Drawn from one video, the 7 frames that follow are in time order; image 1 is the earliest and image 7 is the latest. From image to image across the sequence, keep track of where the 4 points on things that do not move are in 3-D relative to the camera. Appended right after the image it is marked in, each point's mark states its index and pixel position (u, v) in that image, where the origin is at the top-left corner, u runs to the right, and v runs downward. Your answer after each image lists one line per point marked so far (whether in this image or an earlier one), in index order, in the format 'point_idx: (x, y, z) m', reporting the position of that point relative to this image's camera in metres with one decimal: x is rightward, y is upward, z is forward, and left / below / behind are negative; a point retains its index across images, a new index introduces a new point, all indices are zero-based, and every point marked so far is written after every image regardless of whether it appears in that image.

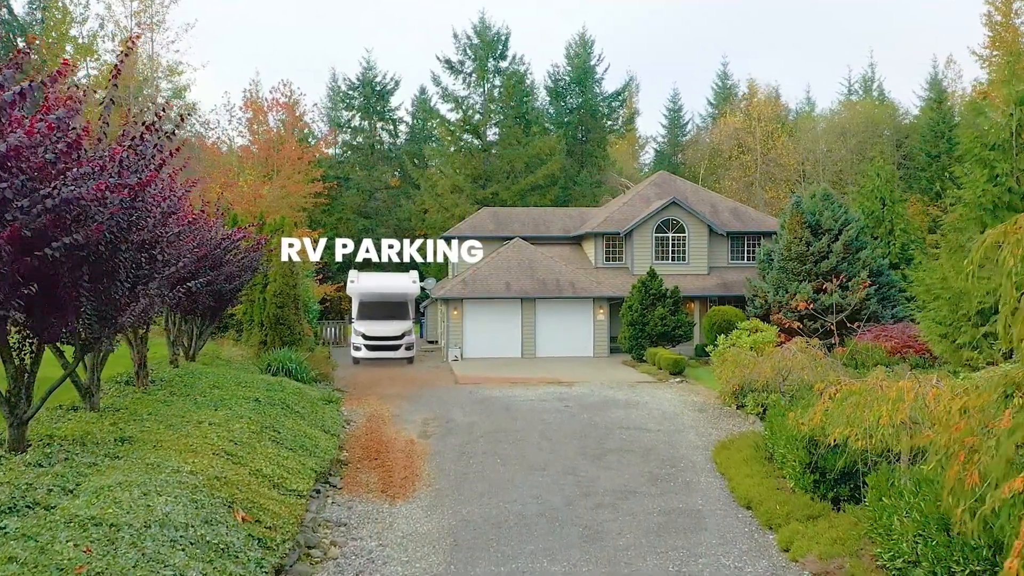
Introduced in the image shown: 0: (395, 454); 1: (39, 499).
0: (-1.7, -2.3, +12.2) m
1: (-3.2, -1.4, +6.0) m
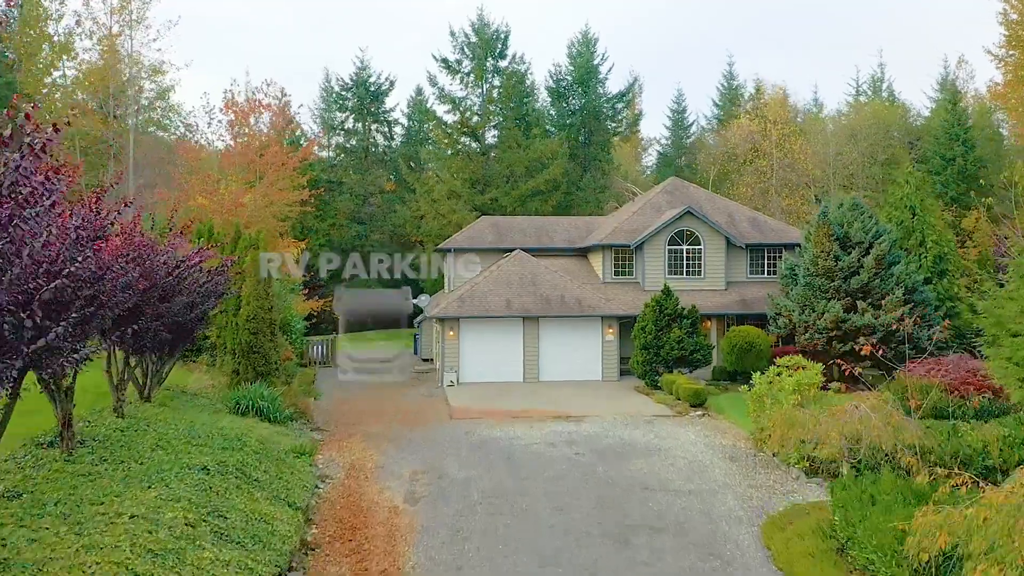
0: (-1.6, -2.8, +10.1) m
1: (-3.2, -1.9, +3.8) m
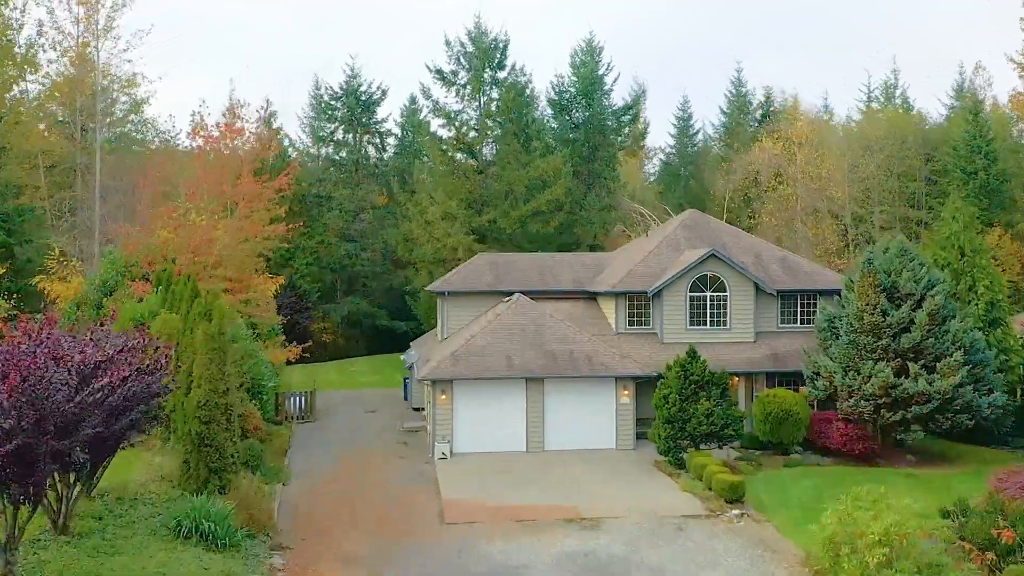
0: (-1.5, -4.3, +7.1) m
1: (-3.1, -3.4, +0.8) m
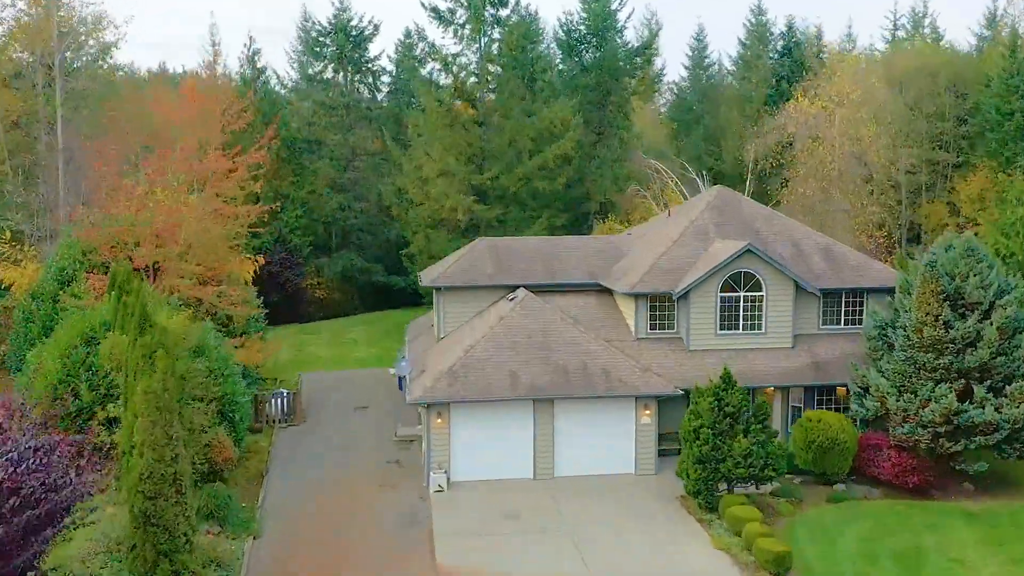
0: (-1.4, -5.7, +4.8) m
1: (-3.0, -5.4, -1.6) m
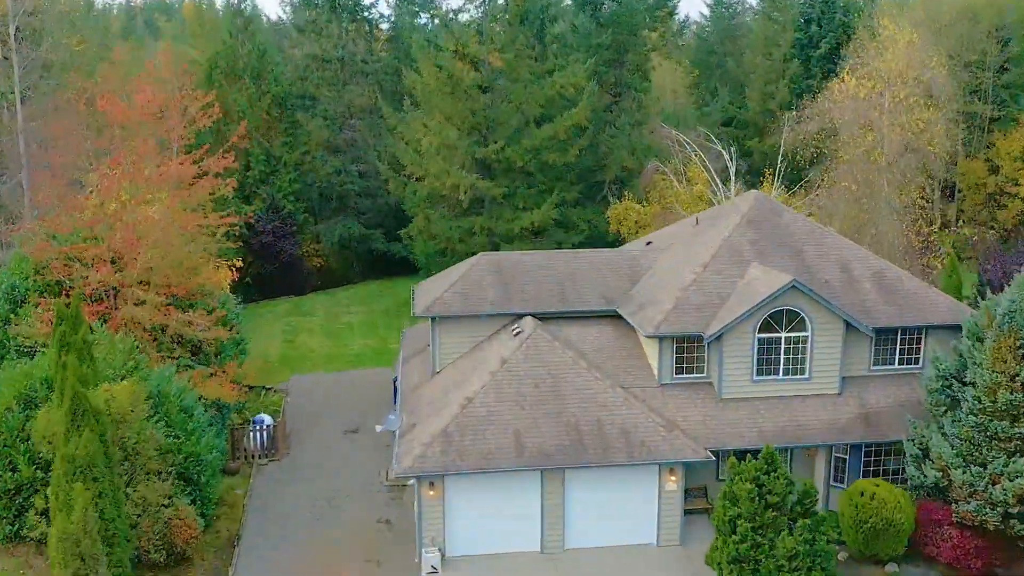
0: (-1.5, -7.9, +2.7) m
1: (-3.1, -8.1, -3.6) m
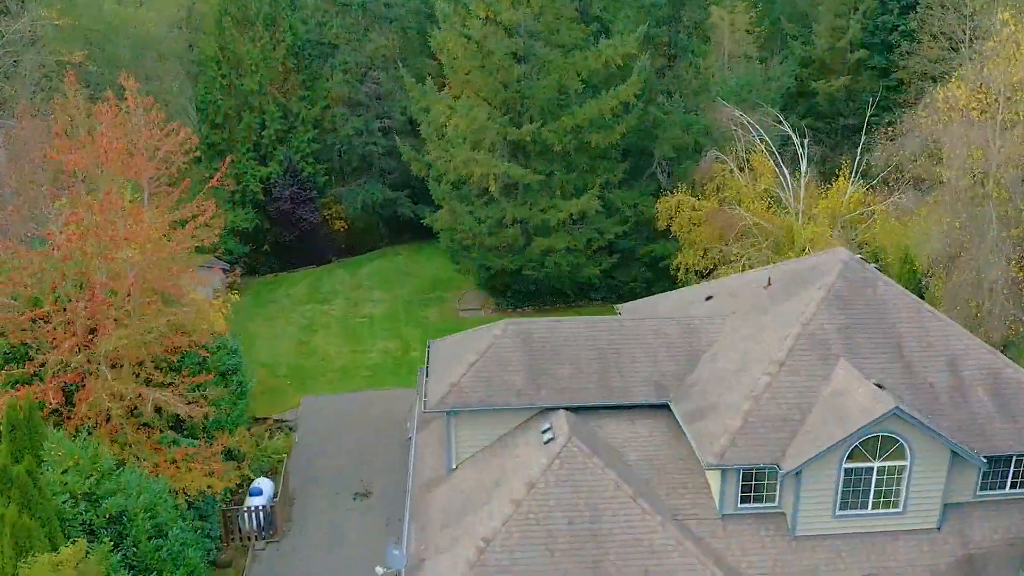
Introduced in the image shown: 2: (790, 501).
0: (-1.7, -11.4, +0.7) m
1: (-3.7, -12.4, -5.4) m
2: (+4.6, -3.5, +14.4) m
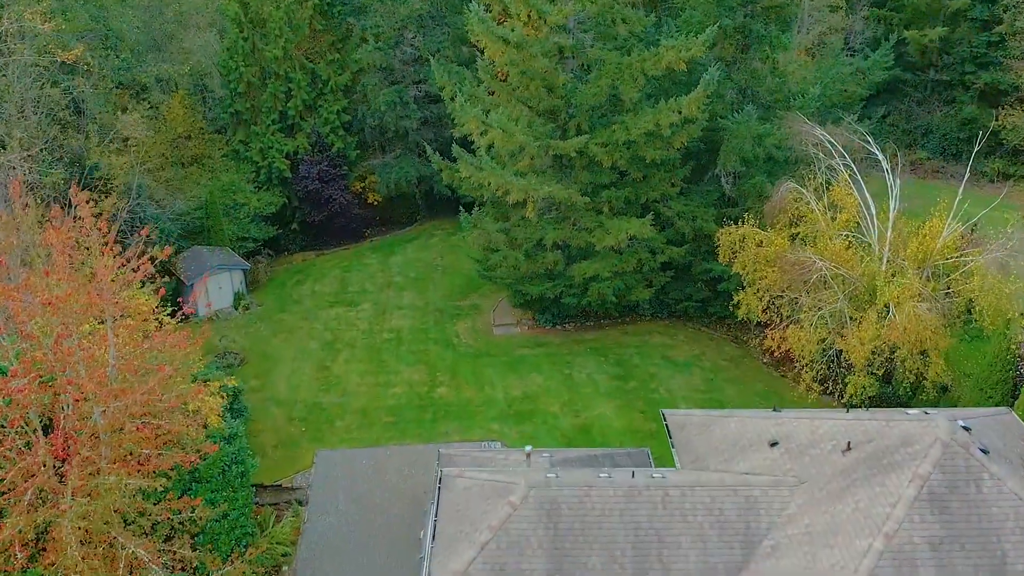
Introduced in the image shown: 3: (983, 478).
0: (-2.6, -16.1, 0.0) m
1: (-5.0, -17.9, -5.9) m
2: (+4.8, -6.7, +12.1) m
3: (+7.3, -2.9, +13.4) m
